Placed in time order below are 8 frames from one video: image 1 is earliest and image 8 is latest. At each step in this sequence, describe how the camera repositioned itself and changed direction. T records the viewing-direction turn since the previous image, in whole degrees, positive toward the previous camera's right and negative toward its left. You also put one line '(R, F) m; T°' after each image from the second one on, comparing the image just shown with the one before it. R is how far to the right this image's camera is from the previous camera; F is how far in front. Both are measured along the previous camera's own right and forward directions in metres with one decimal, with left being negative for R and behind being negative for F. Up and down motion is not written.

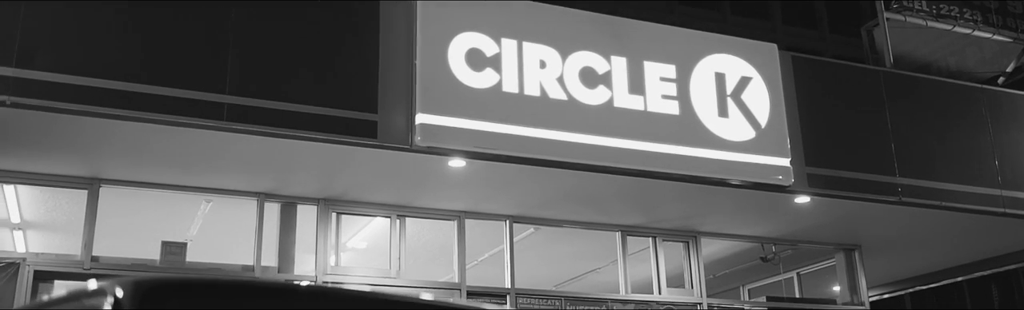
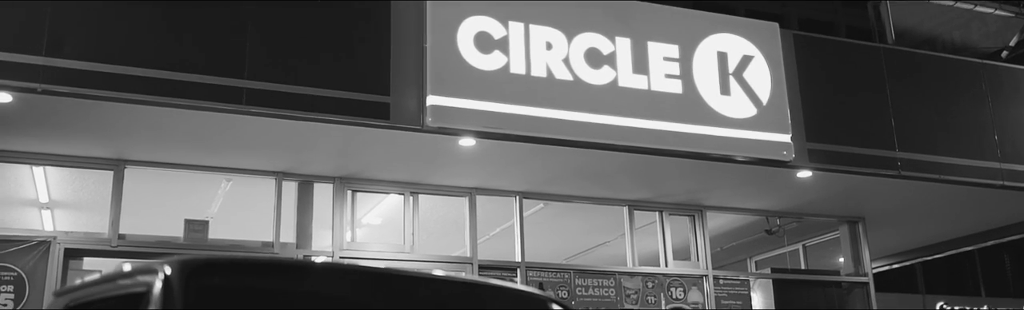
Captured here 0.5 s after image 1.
(0.0, -0.2) m; -1°
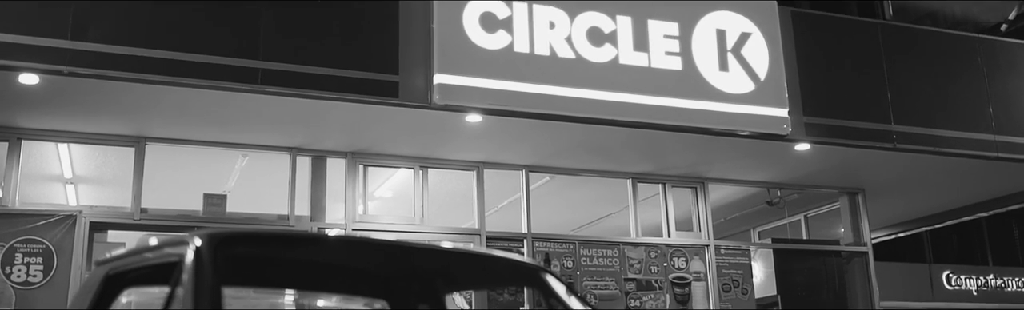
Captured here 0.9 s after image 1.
(+0.1, -0.3) m; -1°
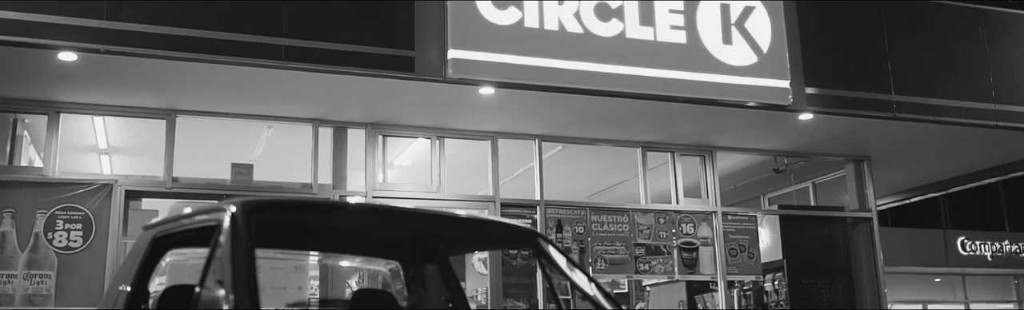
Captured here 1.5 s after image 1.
(+0.1, -0.3) m; -1°
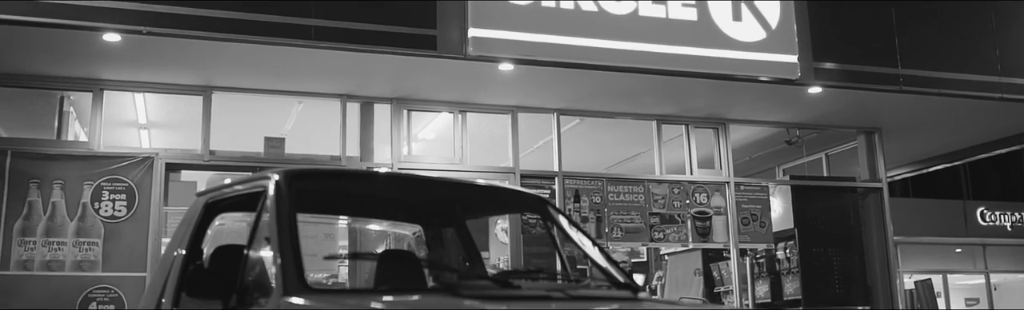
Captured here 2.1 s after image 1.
(+0.1, -0.4) m; -2°
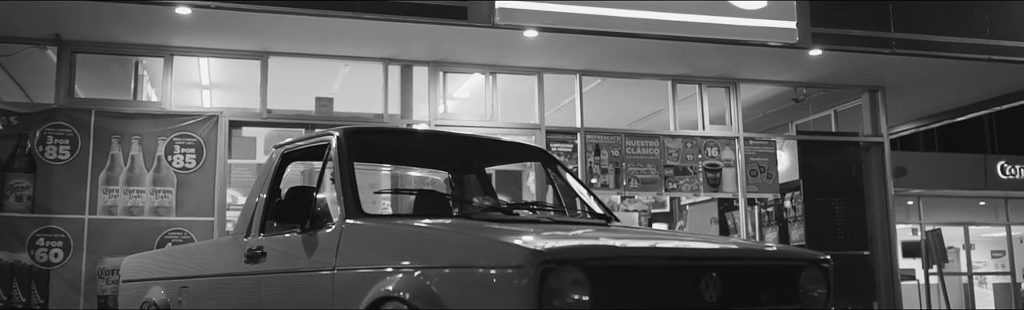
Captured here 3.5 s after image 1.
(+0.1, -0.9) m; -2°
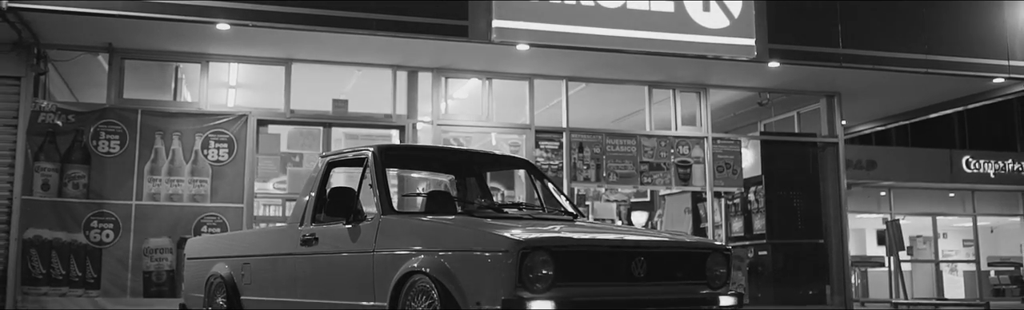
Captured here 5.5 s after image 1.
(0.0, -1.3) m; 0°
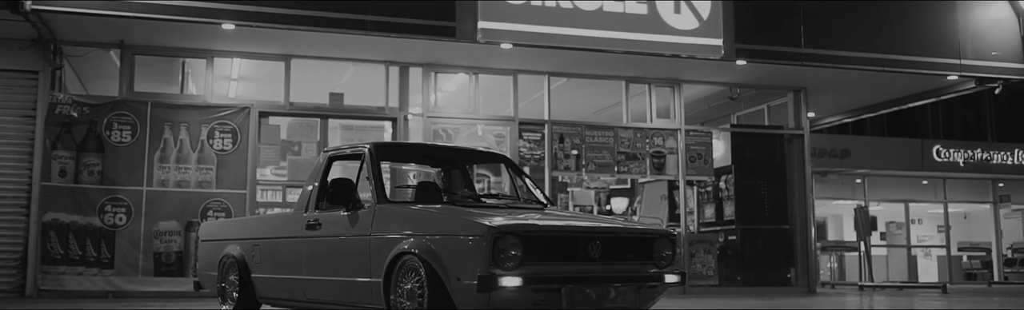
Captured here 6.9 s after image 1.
(+0.1, -0.8) m; +1°
